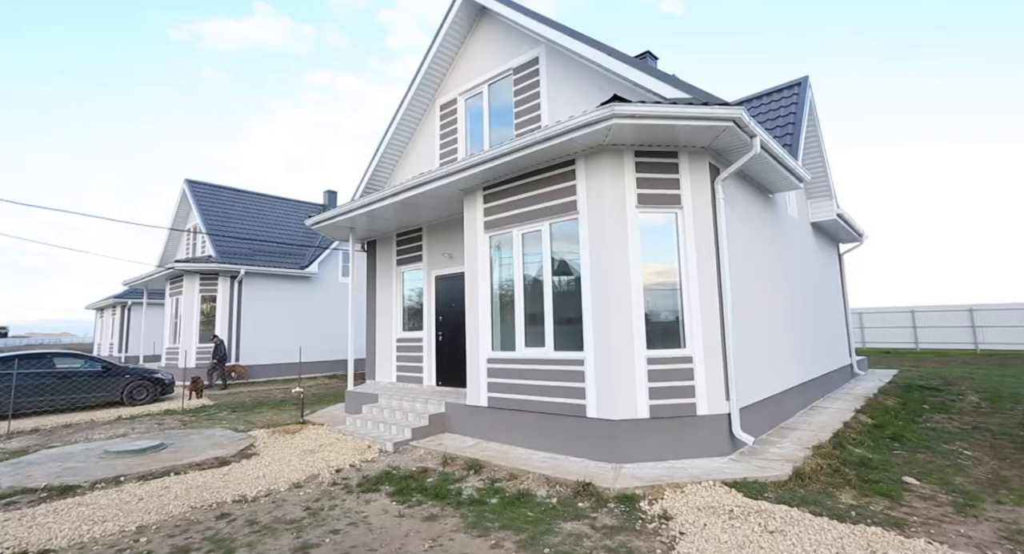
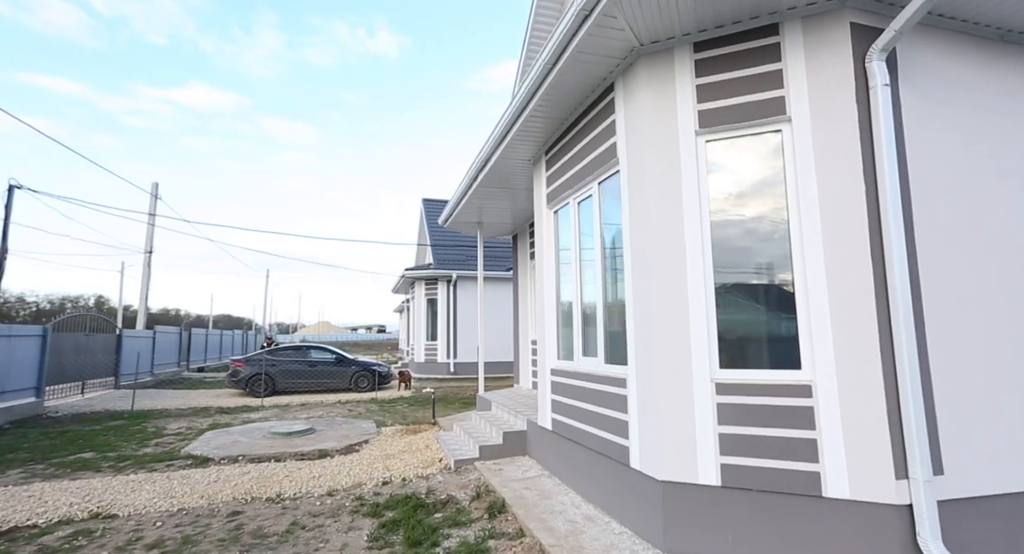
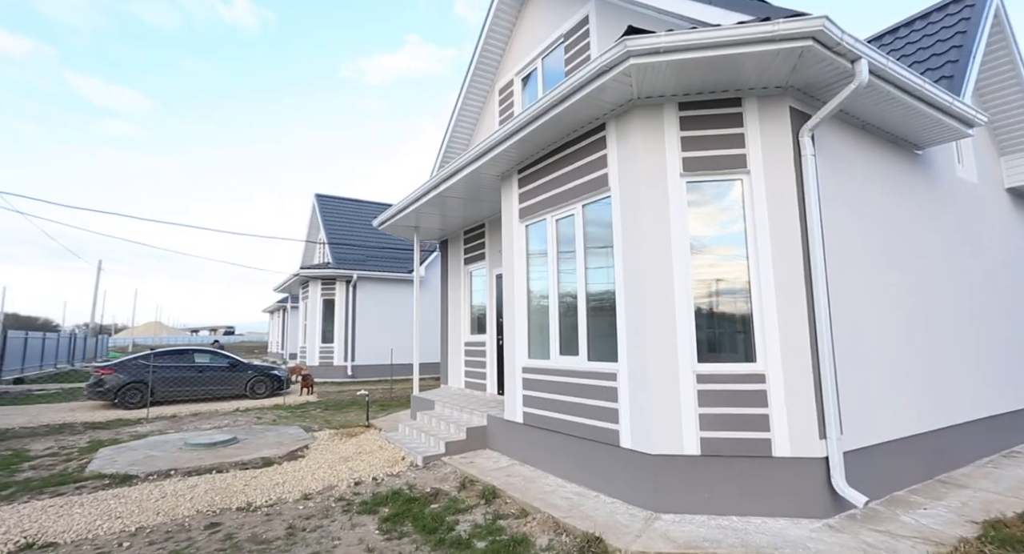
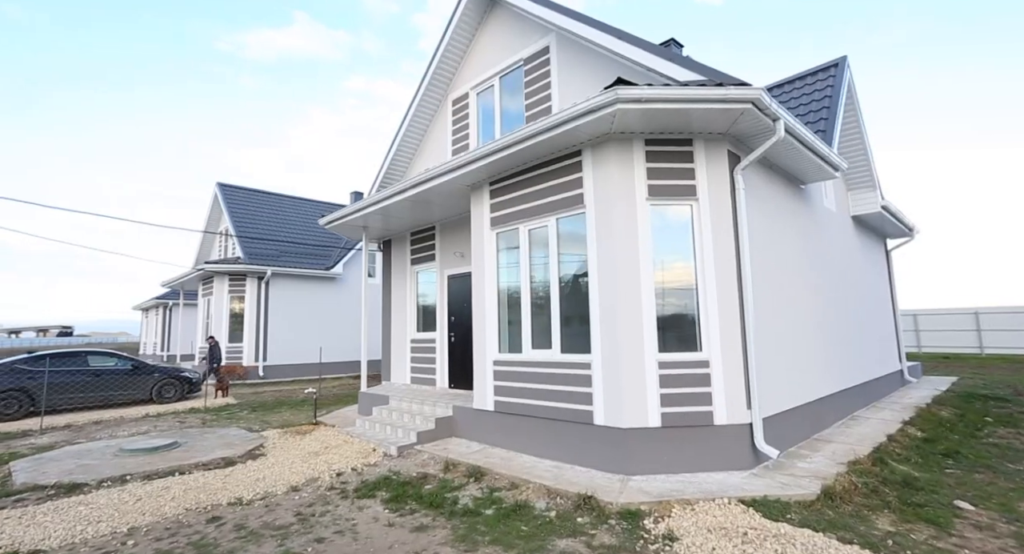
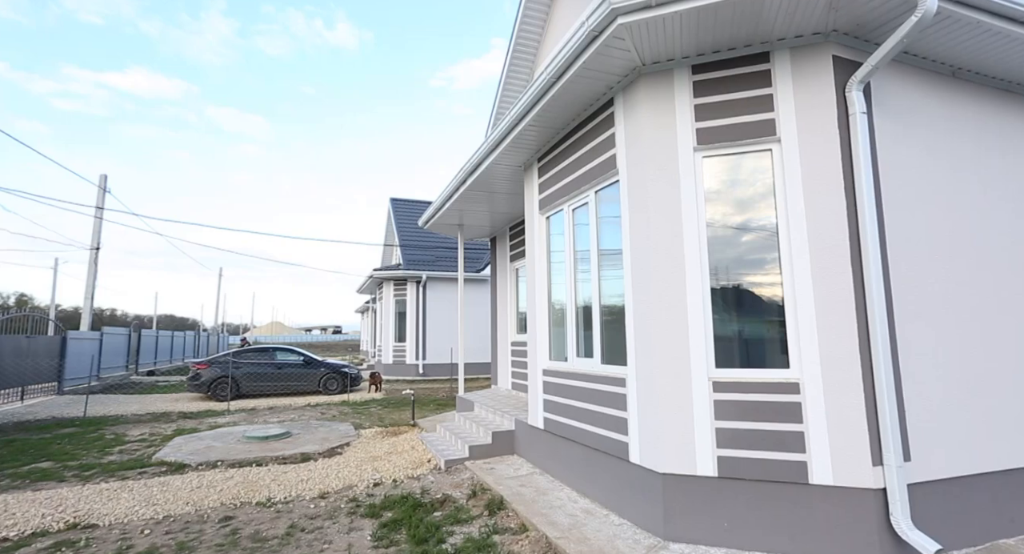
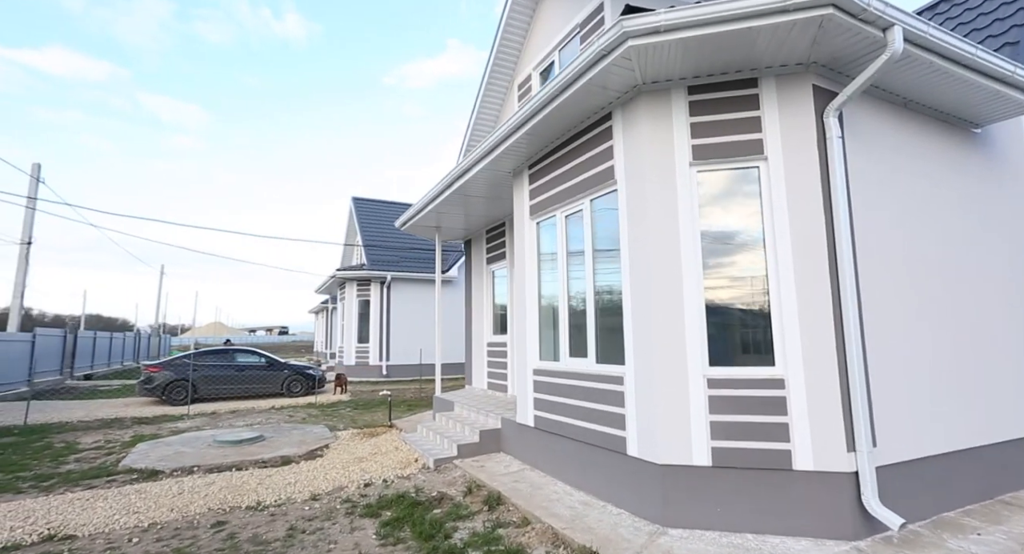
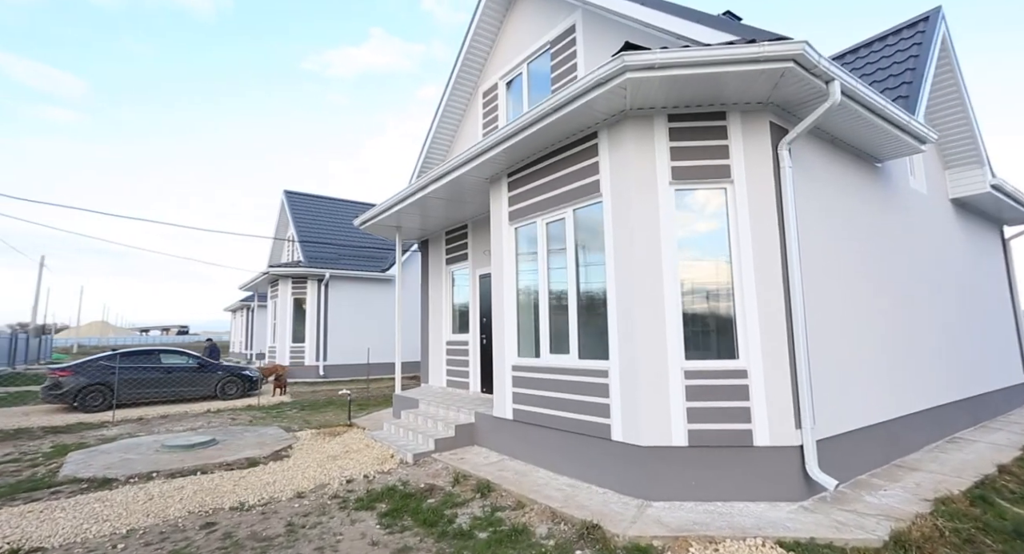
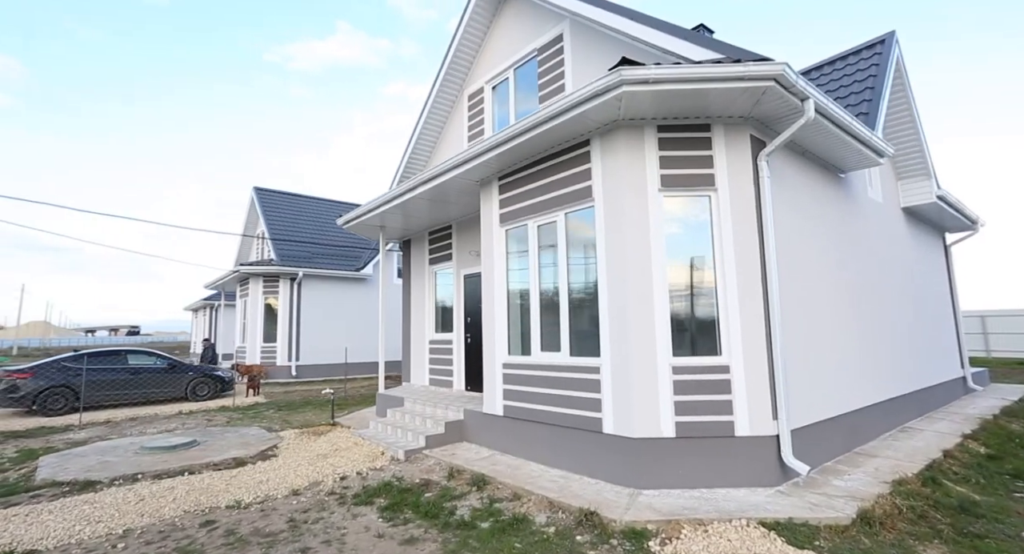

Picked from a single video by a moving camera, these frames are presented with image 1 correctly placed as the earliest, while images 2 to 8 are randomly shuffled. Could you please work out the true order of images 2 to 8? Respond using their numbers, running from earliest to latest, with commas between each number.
4, 8, 7, 3, 6, 5, 2
